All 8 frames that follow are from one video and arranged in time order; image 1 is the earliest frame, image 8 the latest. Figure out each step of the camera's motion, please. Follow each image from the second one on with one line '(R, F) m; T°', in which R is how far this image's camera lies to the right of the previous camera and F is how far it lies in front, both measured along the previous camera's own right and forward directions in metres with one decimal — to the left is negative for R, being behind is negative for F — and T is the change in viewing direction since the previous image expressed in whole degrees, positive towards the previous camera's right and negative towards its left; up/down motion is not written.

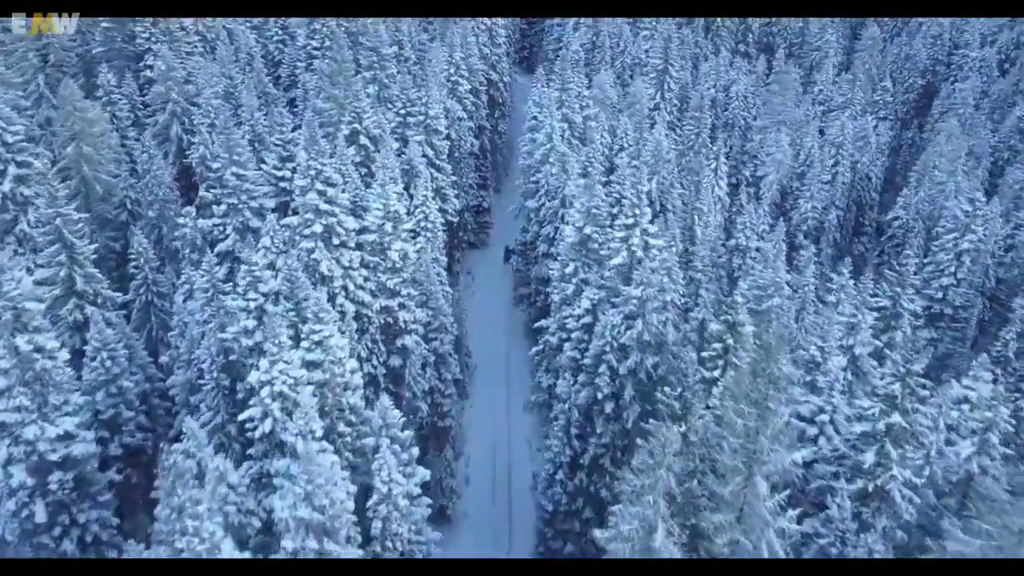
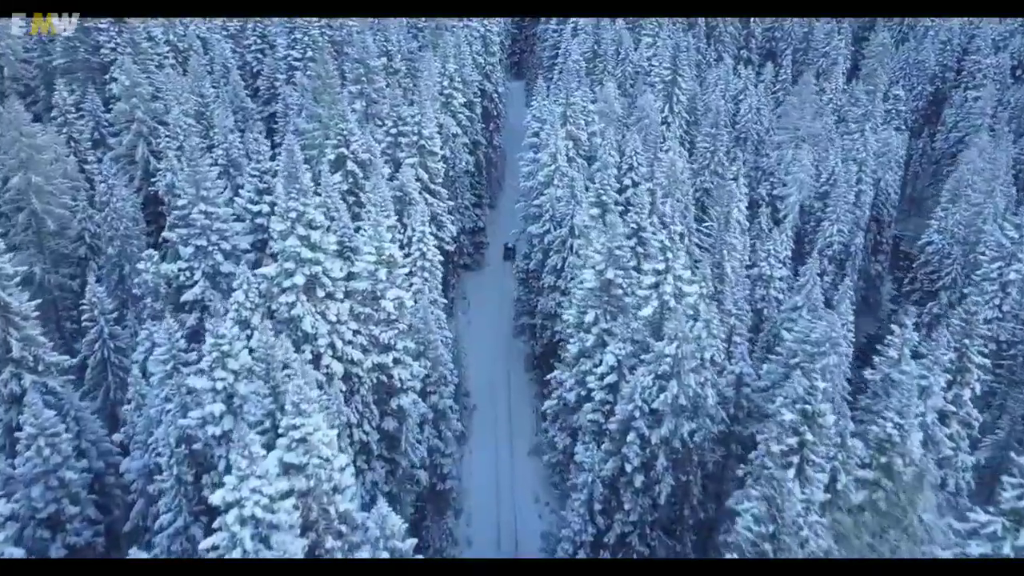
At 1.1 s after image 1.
(-1.0, +4.3) m; +1°
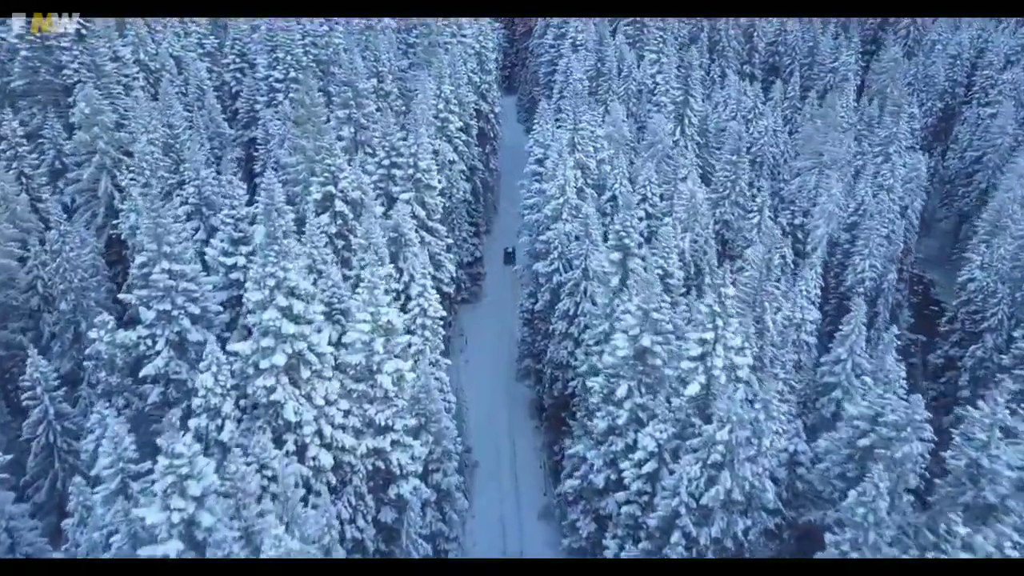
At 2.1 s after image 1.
(-1.1, +4.2) m; +1°
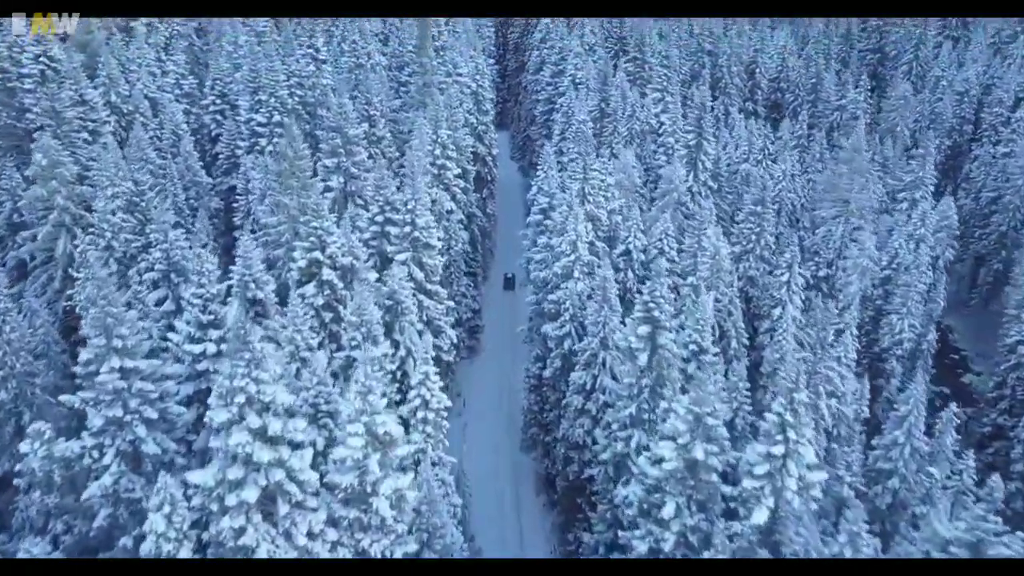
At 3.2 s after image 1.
(-1.0, +4.1) m; +1°
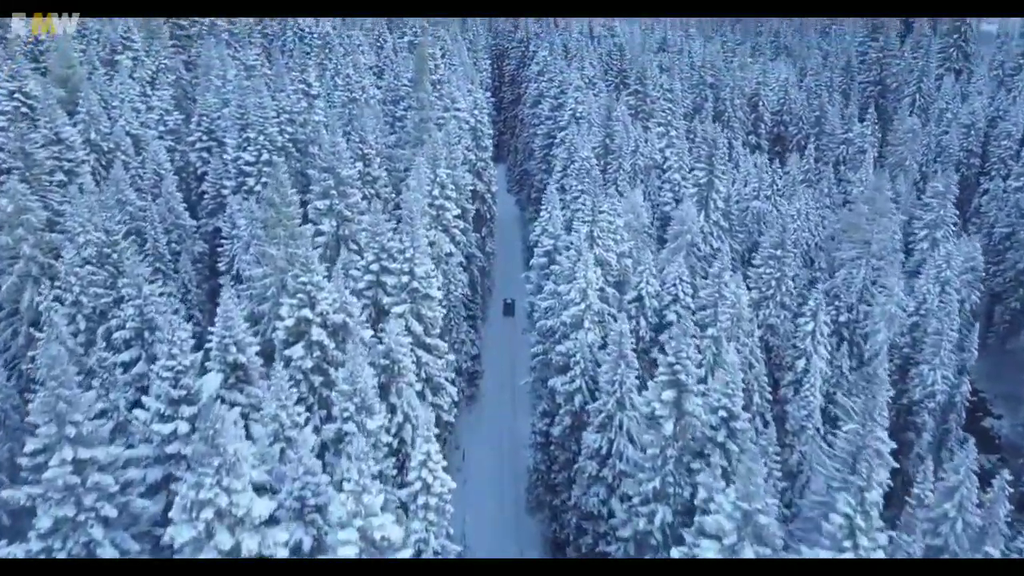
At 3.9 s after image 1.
(-0.6, +2.7) m; +1°
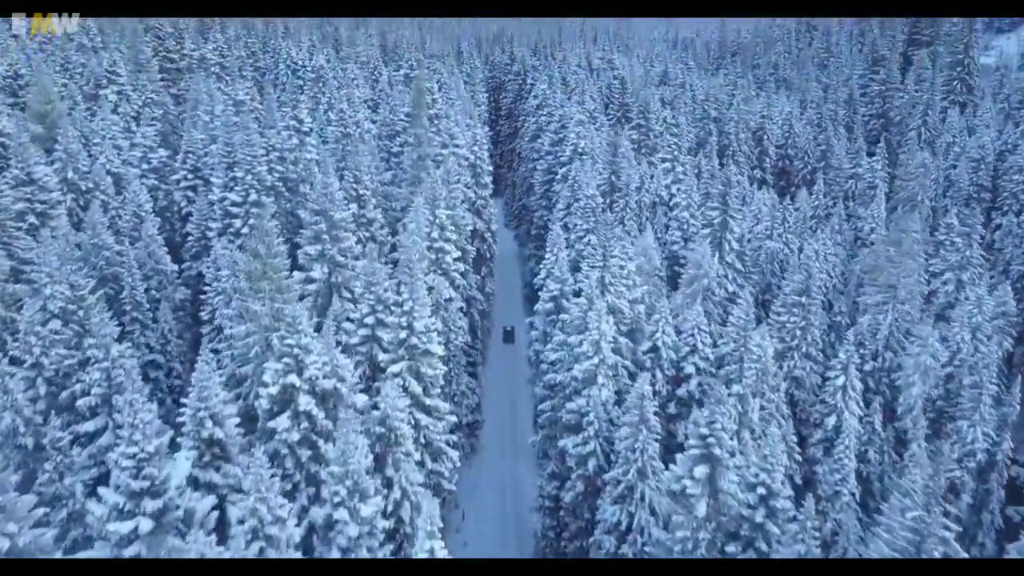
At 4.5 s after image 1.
(-0.6, +2.8) m; +1°
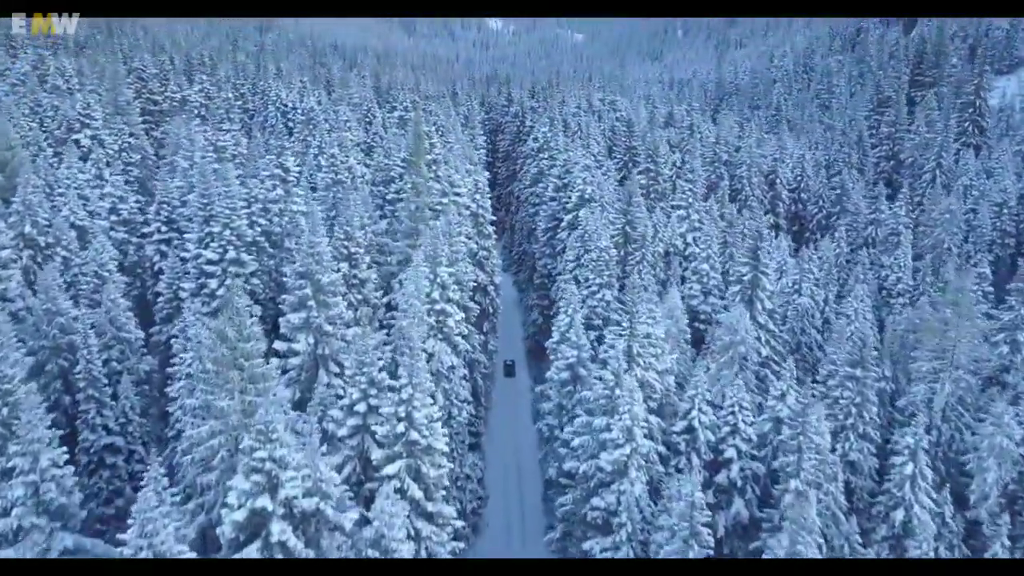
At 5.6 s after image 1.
(-0.9, +4.5) m; +1°
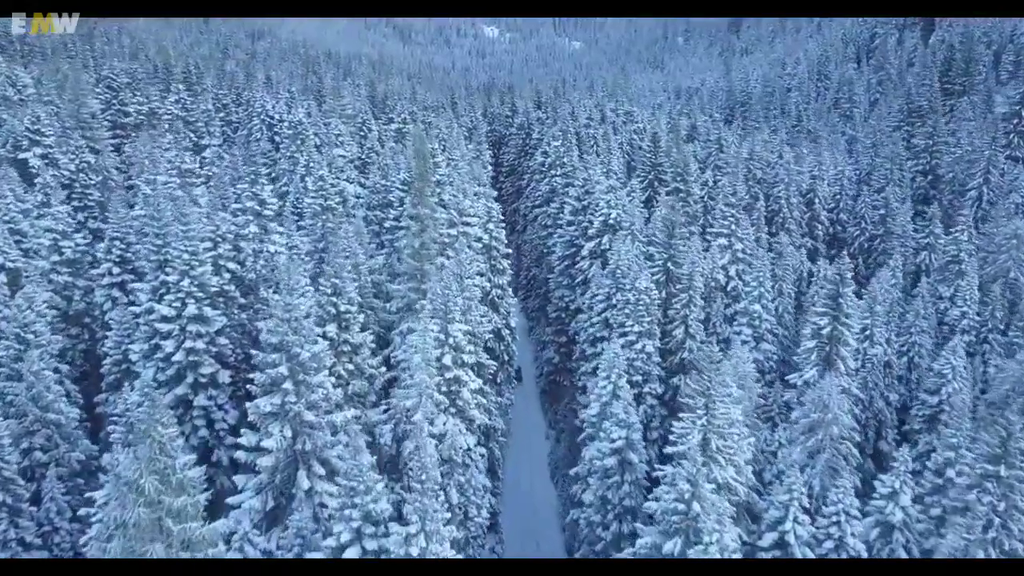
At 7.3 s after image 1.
(-1.4, +7.3) m; 0°
